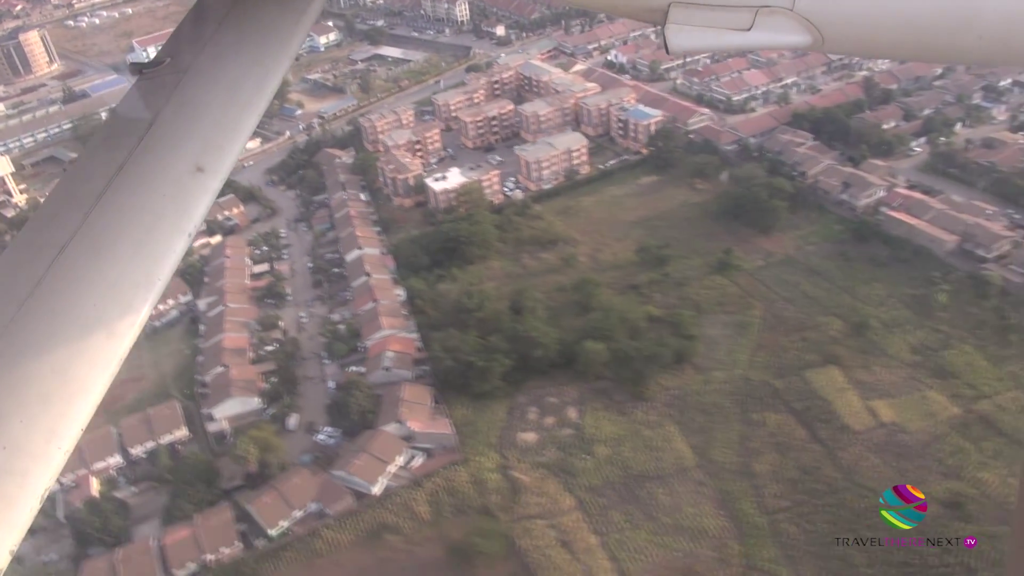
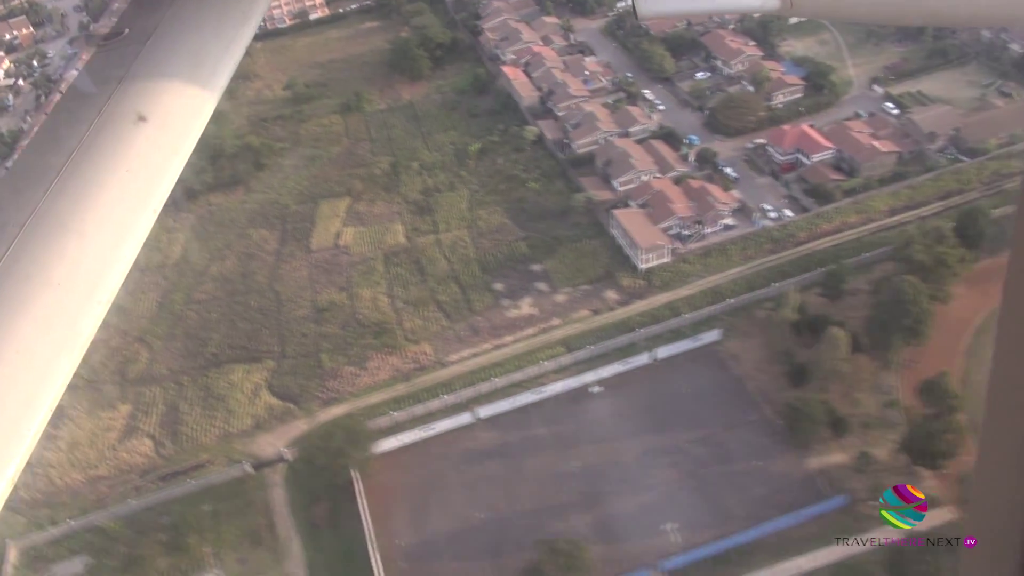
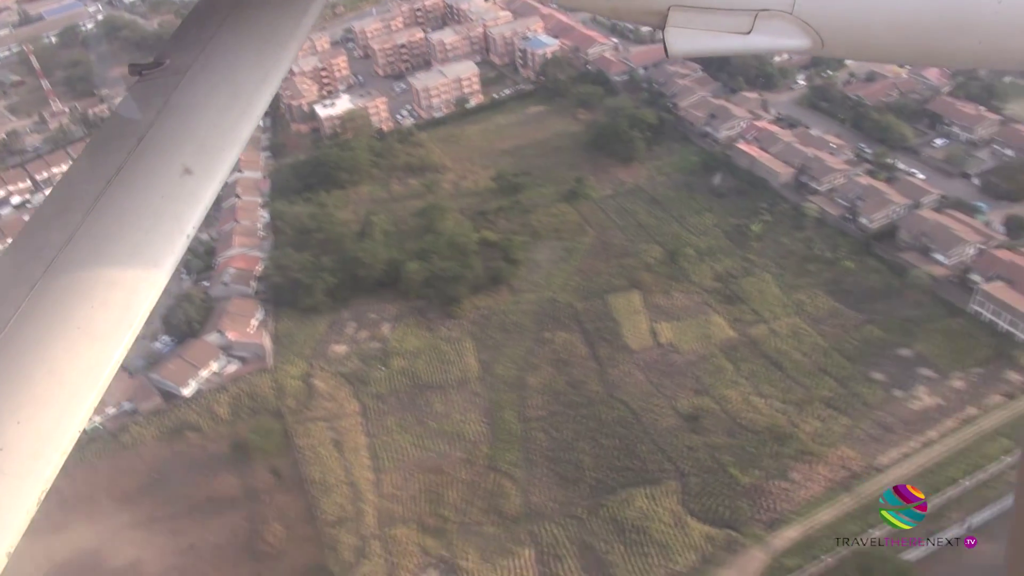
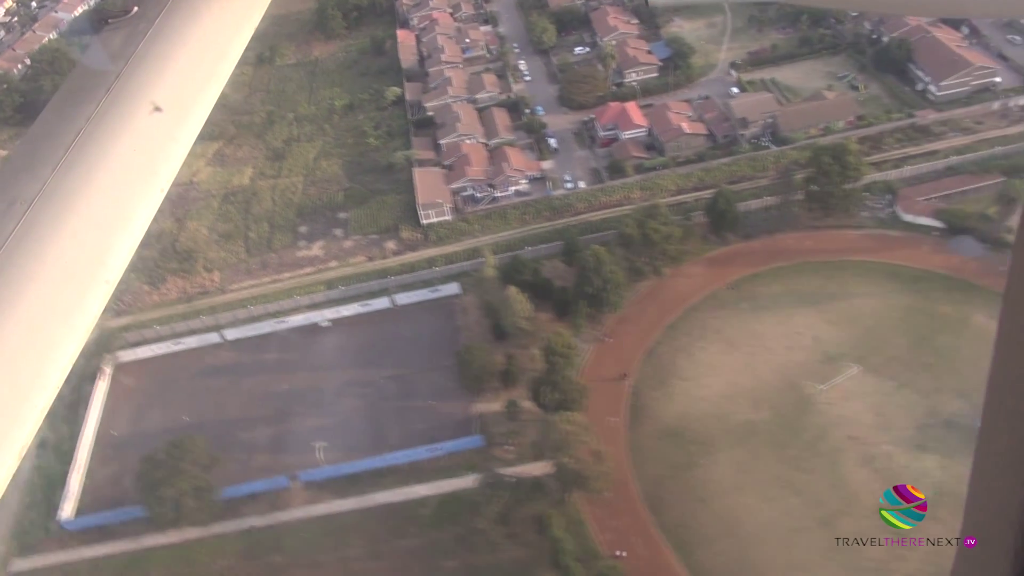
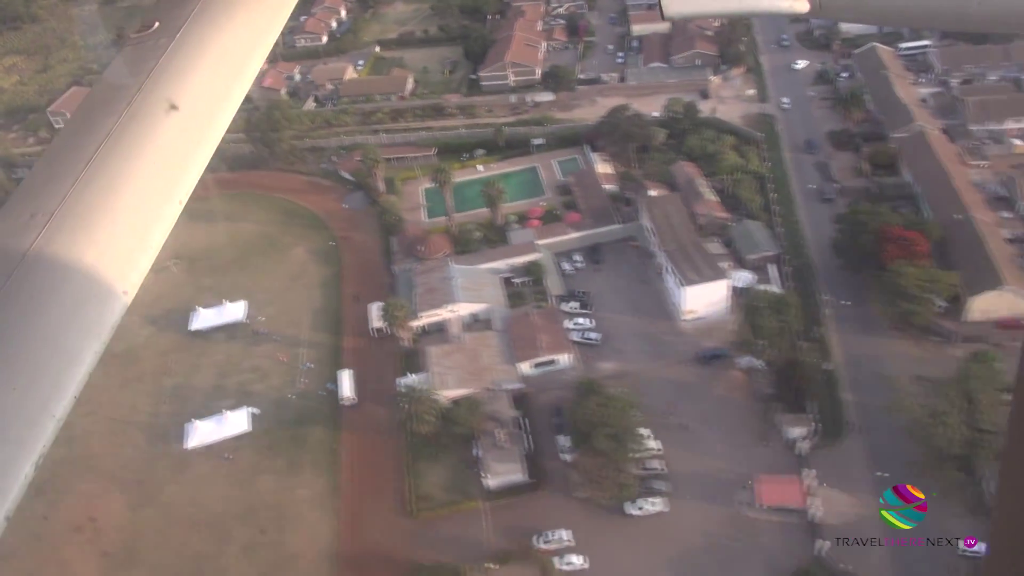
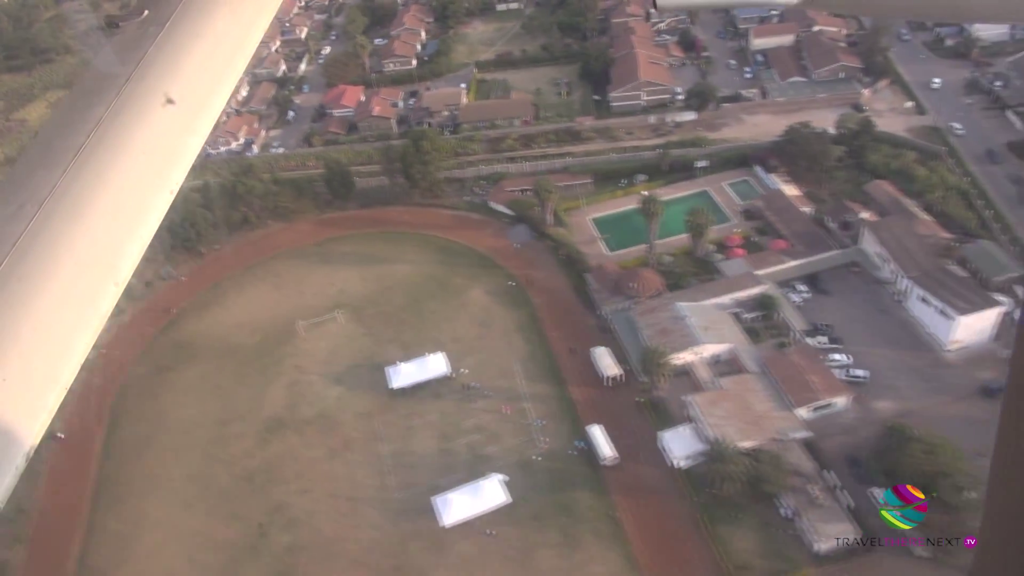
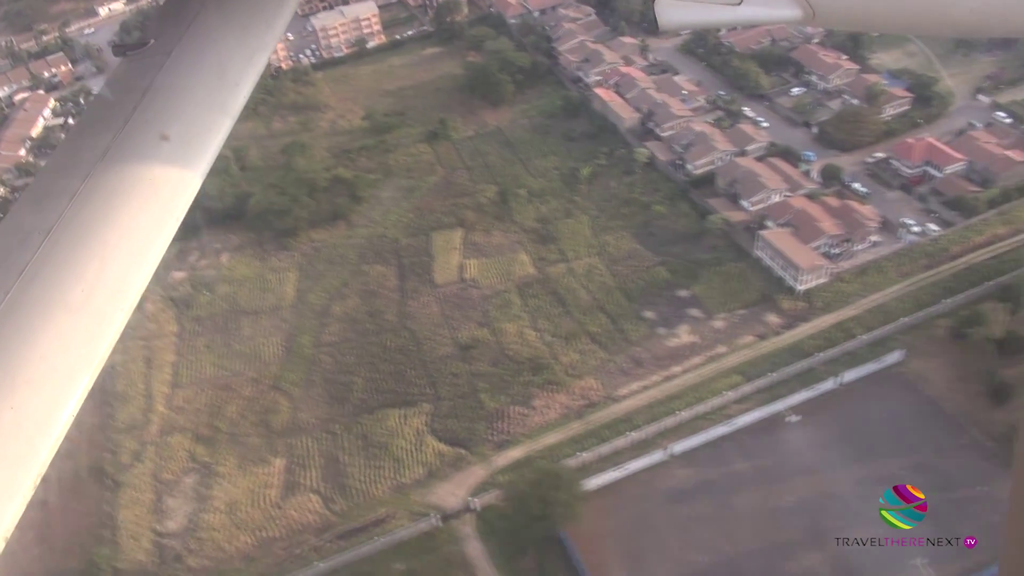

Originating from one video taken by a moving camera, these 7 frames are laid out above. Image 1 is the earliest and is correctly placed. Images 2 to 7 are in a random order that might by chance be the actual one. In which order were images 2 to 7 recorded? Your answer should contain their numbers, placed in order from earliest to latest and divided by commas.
3, 7, 2, 4, 6, 5
